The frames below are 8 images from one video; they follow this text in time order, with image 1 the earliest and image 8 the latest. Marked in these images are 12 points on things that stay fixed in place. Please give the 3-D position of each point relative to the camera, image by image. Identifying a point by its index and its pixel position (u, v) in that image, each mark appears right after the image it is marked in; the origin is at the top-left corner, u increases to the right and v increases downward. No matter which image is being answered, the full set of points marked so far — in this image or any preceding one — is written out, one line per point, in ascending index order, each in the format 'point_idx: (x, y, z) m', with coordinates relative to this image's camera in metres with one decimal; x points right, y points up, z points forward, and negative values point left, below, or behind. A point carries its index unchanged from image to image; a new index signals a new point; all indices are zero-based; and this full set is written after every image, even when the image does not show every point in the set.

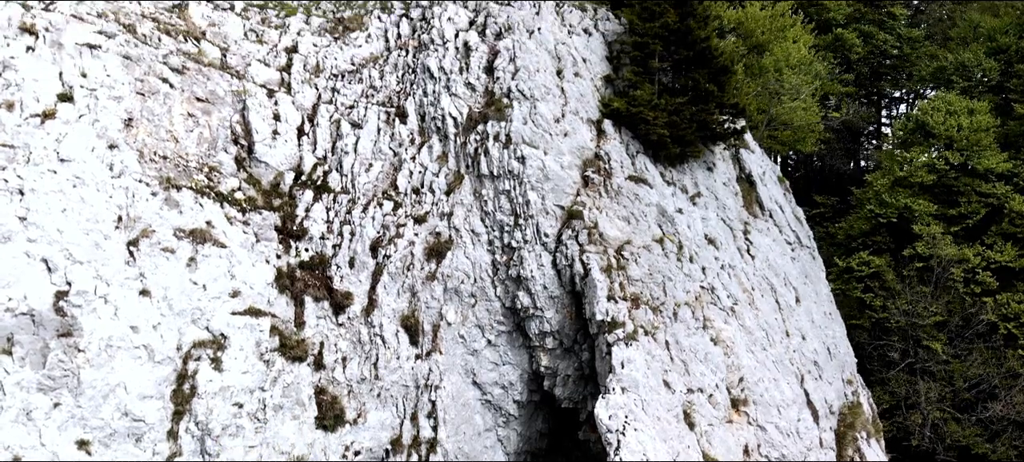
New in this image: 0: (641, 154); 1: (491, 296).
0: (+2.5, +1.5, +15.8) m
1: (-0.3, -0.9, +12.8) m
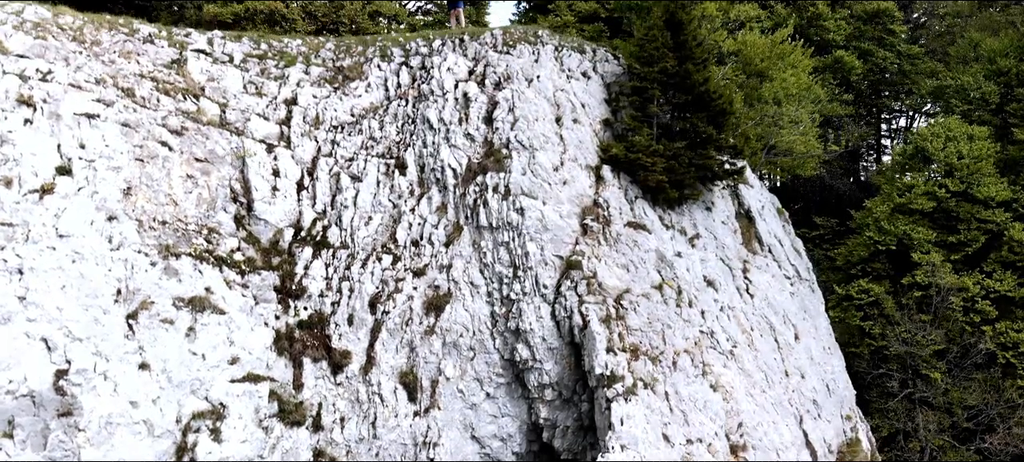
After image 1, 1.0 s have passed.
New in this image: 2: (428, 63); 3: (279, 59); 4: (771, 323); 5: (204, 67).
0: (+2.4, +0.6, +15.8) m
1: (-0.3, -1.8, +12.8) m
2: (-1.6, +3.1, +15.7) m
3: (-4.4, +3.1, +15.4) m
4: (+5.2, -1.7, +16.5) m
5: (-5.4, +2.7, +14.4) m
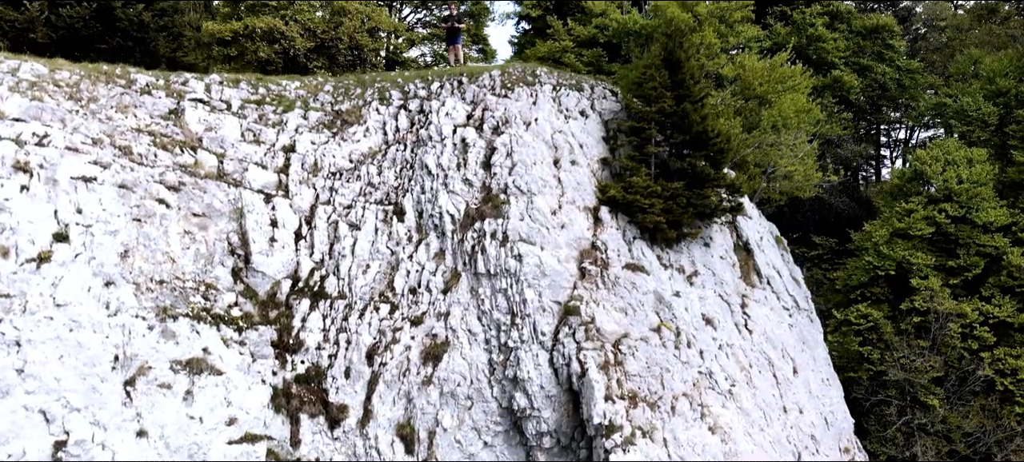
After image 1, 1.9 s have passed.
0: (+2.4, -0.2, +15.8) m
1: (-0.4, -2.6, +12.8) m
2: (-1.6, +2.3, +15.7) m
3: (-4.4, +2.3, +15.4) m
4: (+5.1, -2.5, +16.5) m
5: (-5.4, +1.9, +14.4) m
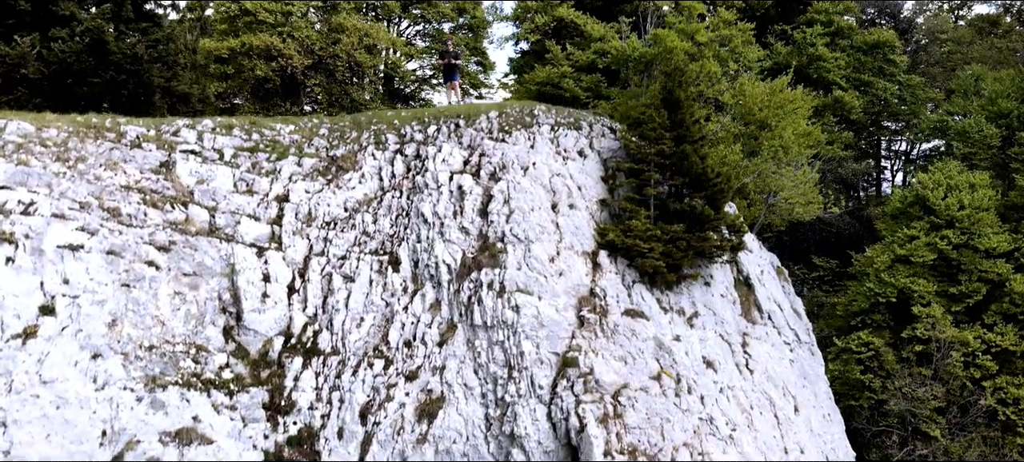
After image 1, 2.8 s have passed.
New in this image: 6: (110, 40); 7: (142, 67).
0: (+2.4, -1.0, +15.5) m
1: (-0.4, -3.4, +12.6) m
2: (-1.7, +1.4, +15.4) m
3: (-4.5, +1.5, +15.2) m
4: (+5.1, -3.4, +16.2) m
5: (-5.5, +1.0, +14.2) m
6: (-9.3, +4.4, +19.2) m
7: (-9.1, +4.0, +20.3) m
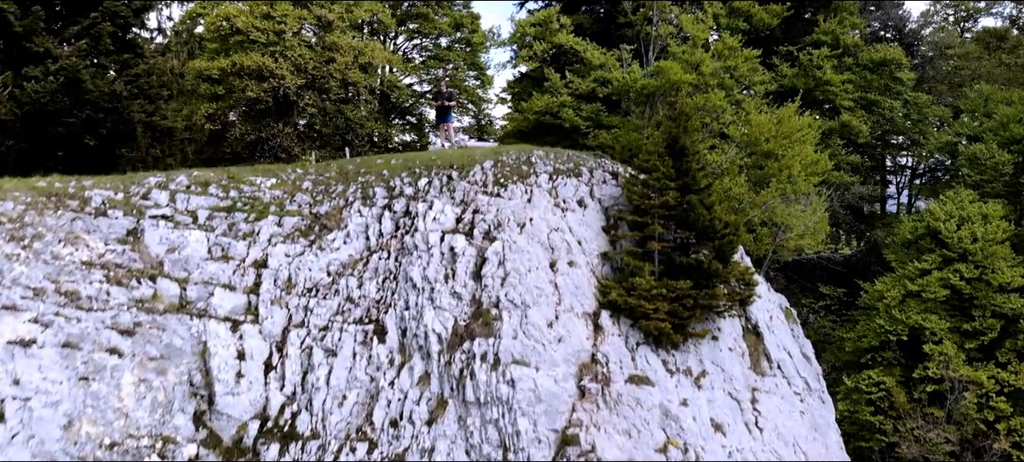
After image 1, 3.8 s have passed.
0: (+2.3, -2.0, +14.6) m
1: (-0.5, -4.5, +11.7) m
2: (-1.8, +0.4, +14.5) m
3: (-4.5, +0.5, +14.2) m
4: (+5.0, -4.4, +15.3) m
5: (-5.6, 0.0, +13.3) m
6: (-9.4, +3.4, +18.3) m
7: (-9.2, +2.9, +19.4) m
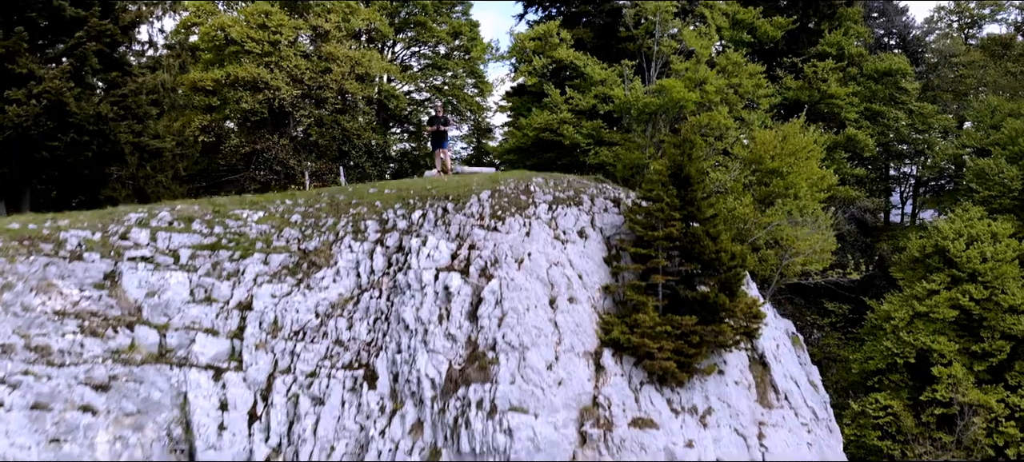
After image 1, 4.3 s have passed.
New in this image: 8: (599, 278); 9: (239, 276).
0: (+2.3, -2.6, +14.0) m
1: (-0.5, -5.1, +11.1) m
2: (-1.8, -0.2, +13.9) m
3: (-4.6, -0.1, +13.7) m
4: (+5.0, -5.0, +14.7) m
5: (-5.6, -0.6, +12.7) m
6: (-9.4, +2.8, +17.7) m
7: (-9.2, +2.4, +18.8) m
8: (+1.6, -0.8, +14.9) m
9: (-4.3, -0.7, +13.3) m
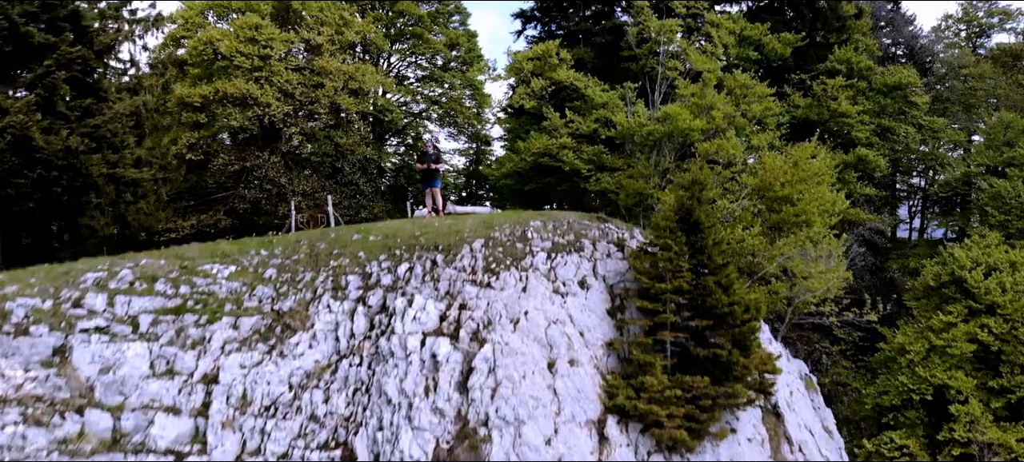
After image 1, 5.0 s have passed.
0: (+2.2, -3.5, +12.9) m
1: (-0.6, -5.9, +10.0) m
2: (-1.9, -1.1, +12.8) m
3: (-4.7, -1.0, +12.5) m
4: (+4.9, -5.8, +13.6) m
5: (-5.7, -1.4, +11.6) m
6: (-9.5, +1.9, +16.6) m
7: (-9.3, +1.5, +17.7) m
8: (+1.5, -1.7, +13.8) m
9: (-4.4, -1.5, +12.1) m
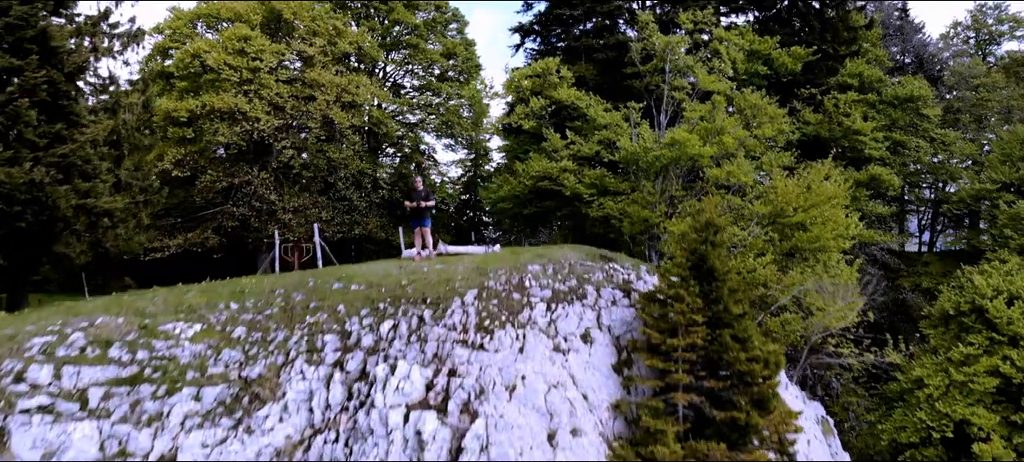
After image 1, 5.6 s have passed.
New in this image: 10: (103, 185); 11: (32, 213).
0: (+2.1, -4.2, +11.7) m
1: (-0.7, -6.7, +8.8) m
2: (-1.9, -1.8, +11.6) m
3: (-4.7, -1.7, +11.3) m
4: (+4.8, -6.6, +12.4) m
5: (-5.7, -2.2, +10.4) m
6: (-9.6, +1.2, +15.4) m
7: (-9.4, +0.8, +16.5) m
8: (+1.4, -2.5, +12.6) m
9: (-4.5, -2.3, +10.9) m
10: (-9.2, +1.0, +18.7) m
11: (-9.6, +0.4, +16.6) m
